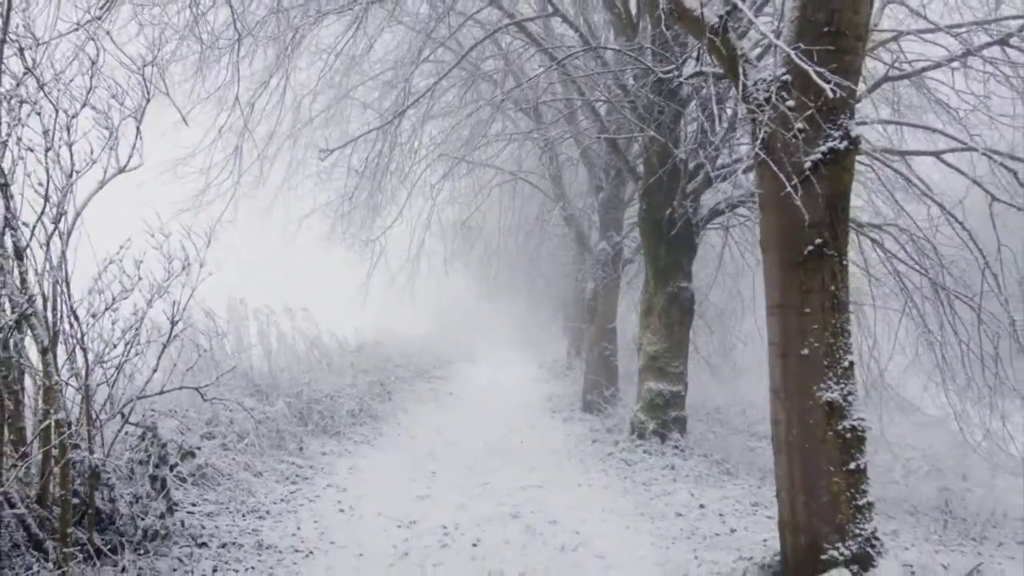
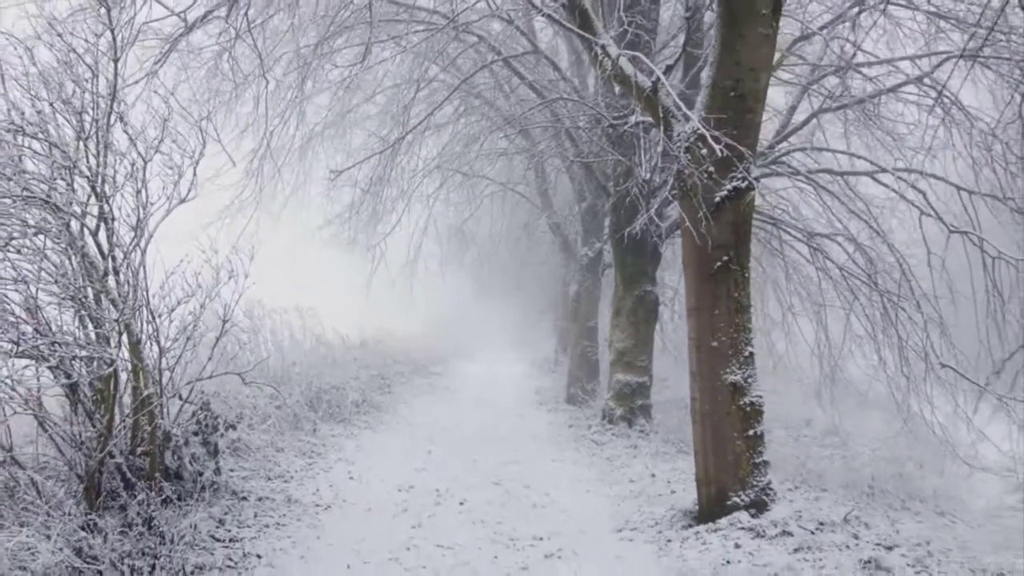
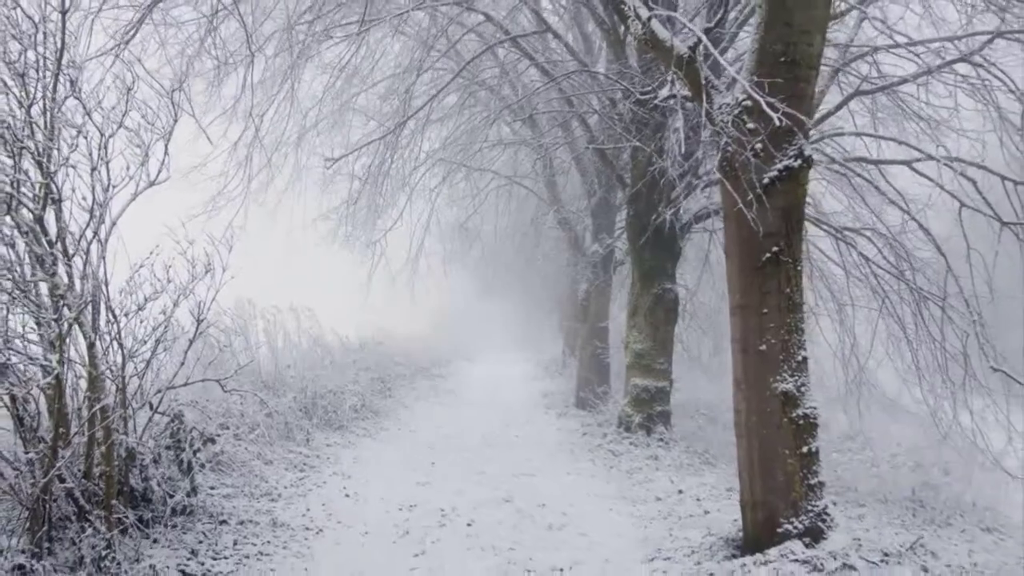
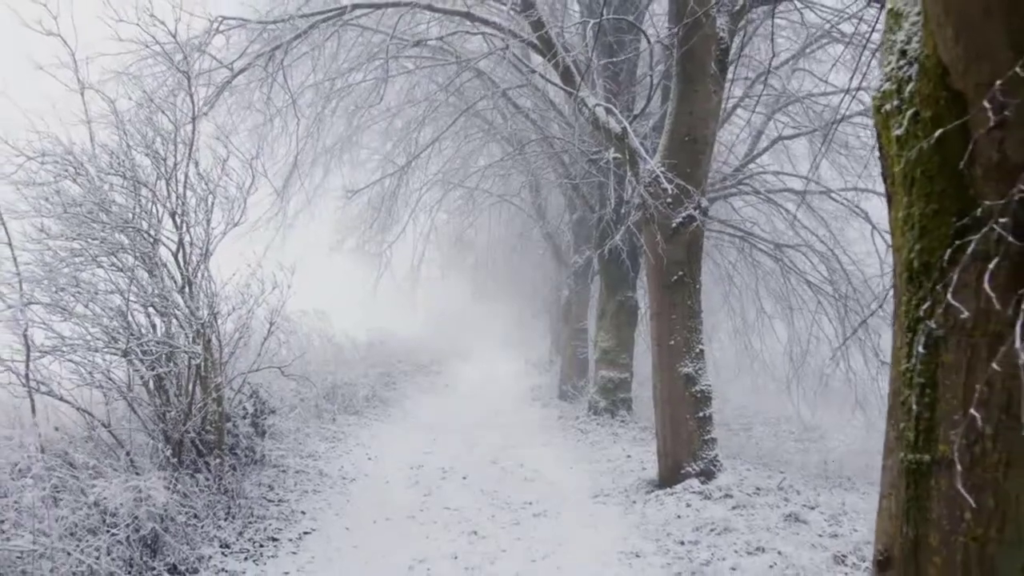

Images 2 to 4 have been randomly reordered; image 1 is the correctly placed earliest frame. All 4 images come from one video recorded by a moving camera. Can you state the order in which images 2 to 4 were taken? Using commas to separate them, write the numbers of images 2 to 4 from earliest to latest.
3, 2, 4
